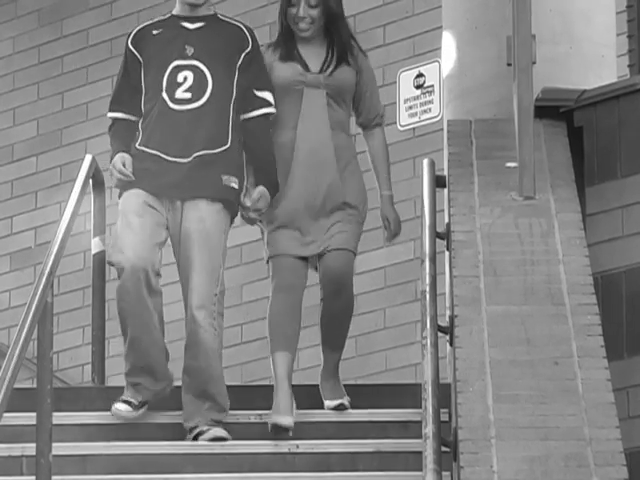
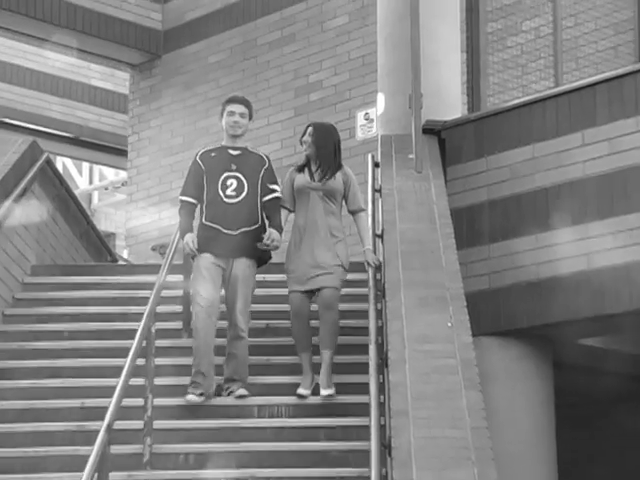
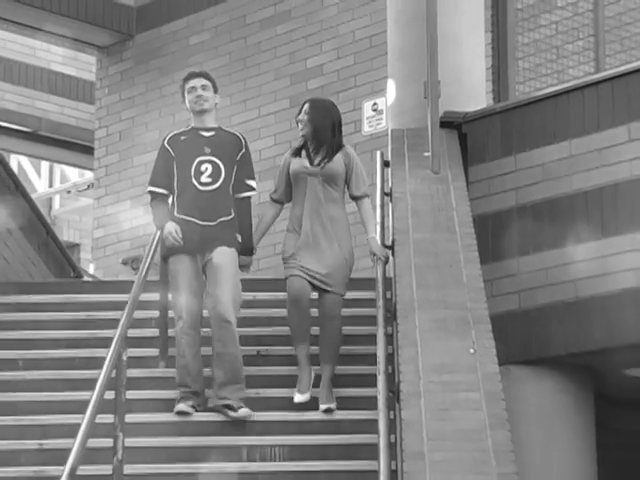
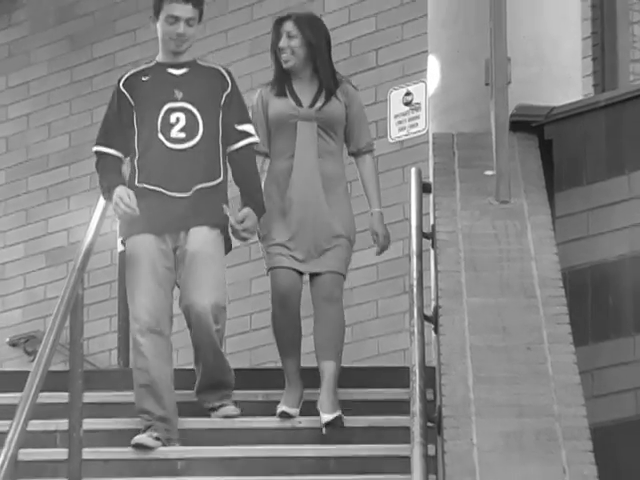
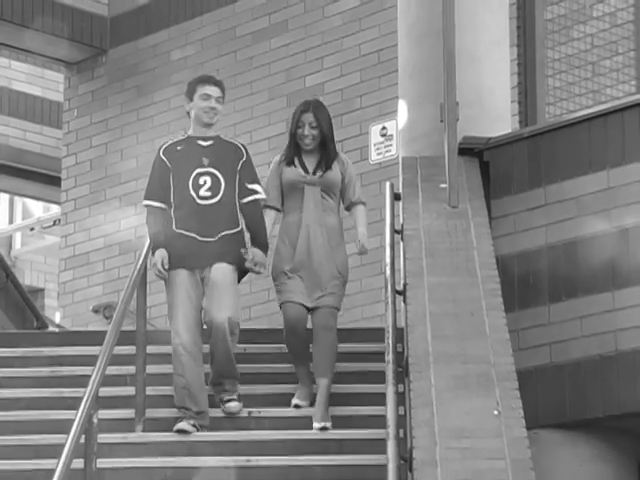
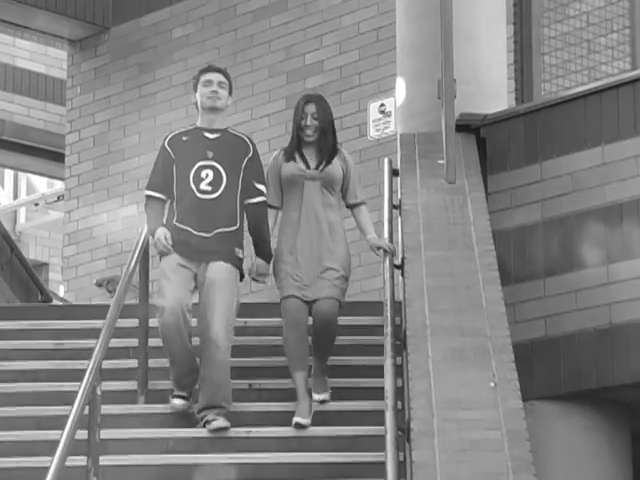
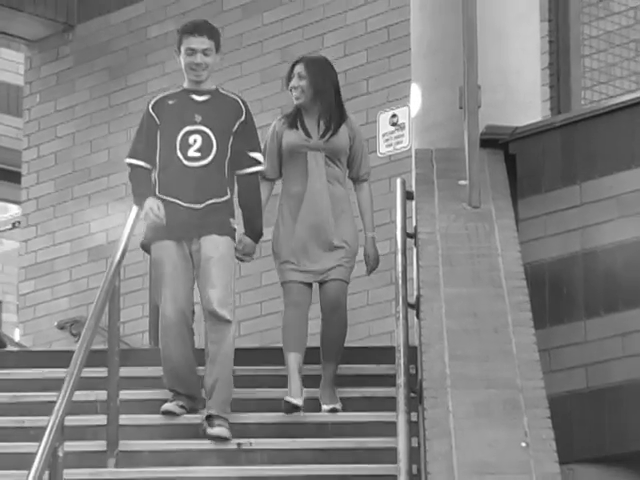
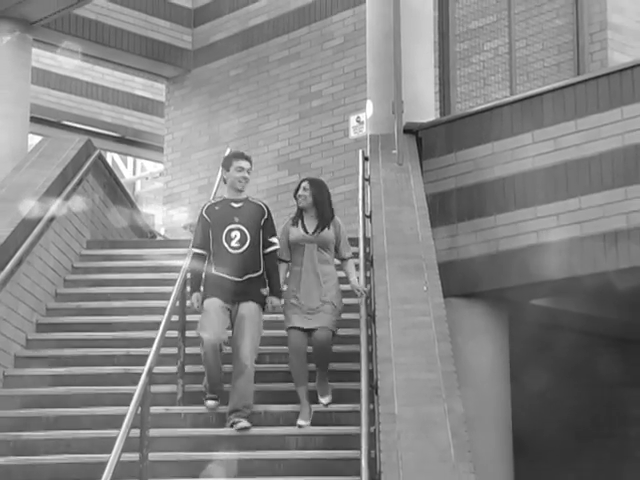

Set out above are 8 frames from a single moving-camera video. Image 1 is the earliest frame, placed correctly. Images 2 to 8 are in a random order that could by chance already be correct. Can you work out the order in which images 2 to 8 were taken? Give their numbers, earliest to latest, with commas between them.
4, 7, 5, 6, 3, 2, 8
